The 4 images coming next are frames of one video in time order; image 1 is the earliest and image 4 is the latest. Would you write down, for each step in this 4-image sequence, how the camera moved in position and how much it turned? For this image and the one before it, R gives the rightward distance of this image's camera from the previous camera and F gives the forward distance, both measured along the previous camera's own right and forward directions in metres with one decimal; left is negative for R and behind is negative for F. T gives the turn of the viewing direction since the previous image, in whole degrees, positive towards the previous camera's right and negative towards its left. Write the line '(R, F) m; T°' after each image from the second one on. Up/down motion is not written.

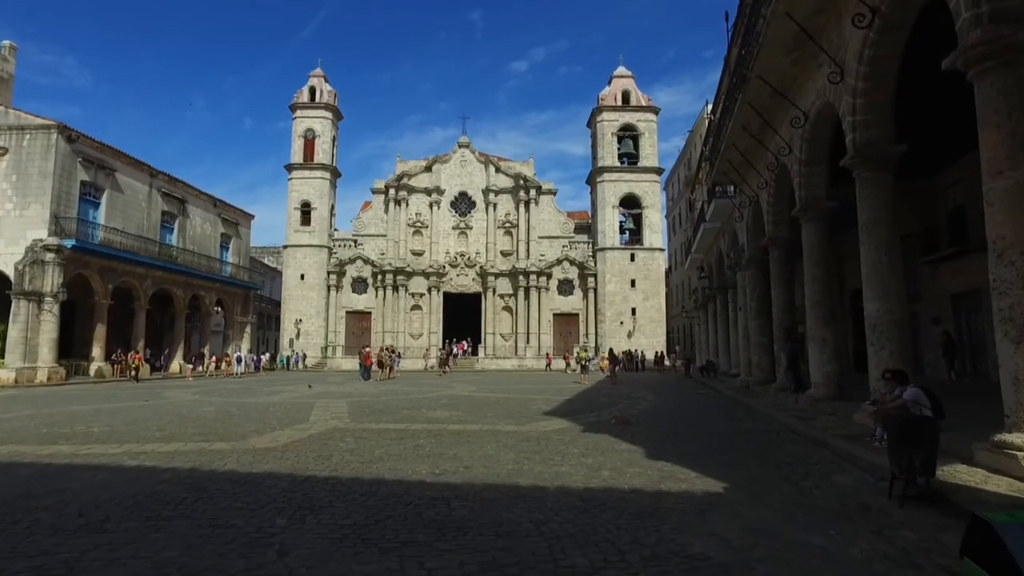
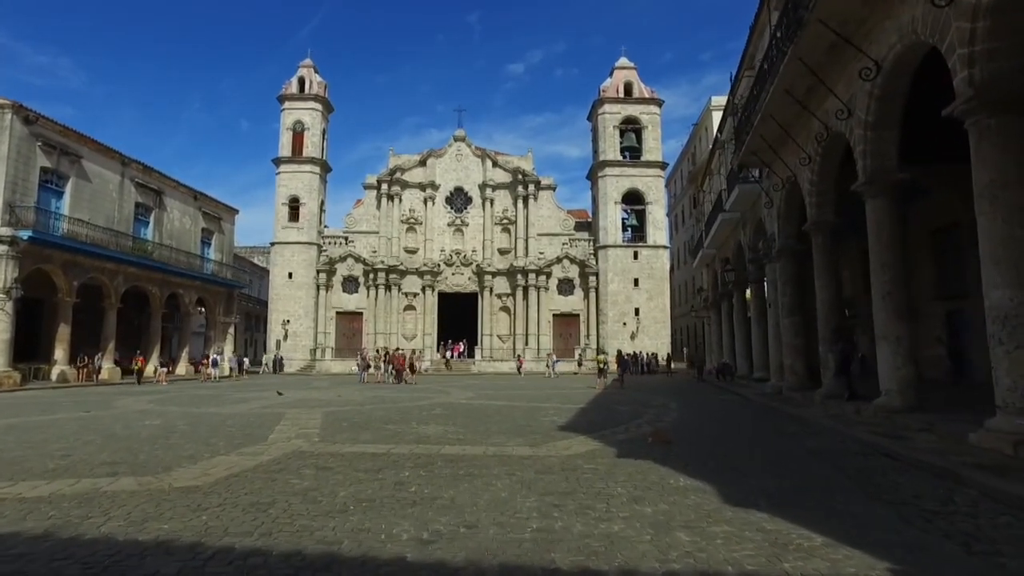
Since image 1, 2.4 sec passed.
(-0.2, +2.2) m; 0°
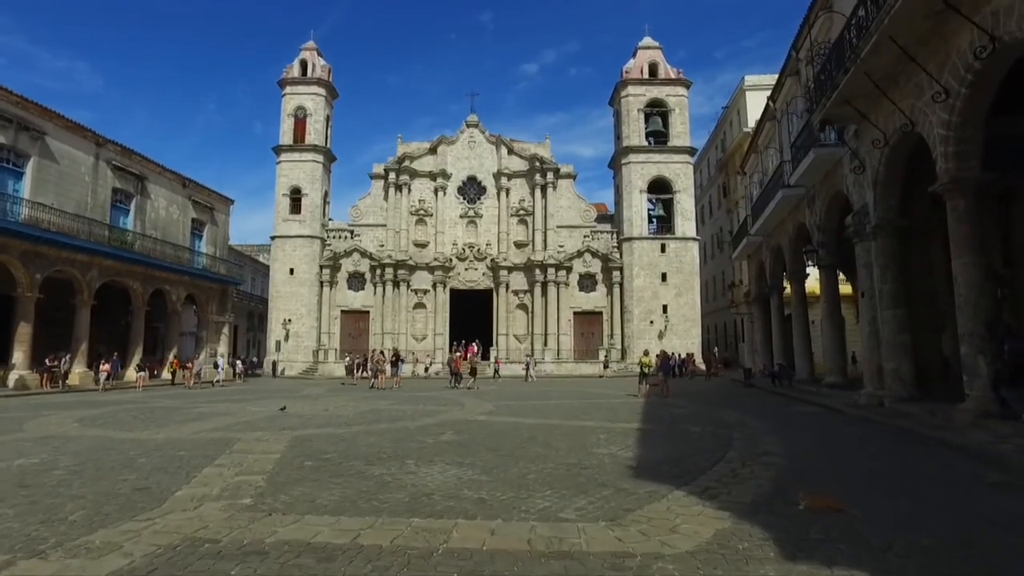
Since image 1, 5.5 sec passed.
(-0.4, +3.5) m; -1°
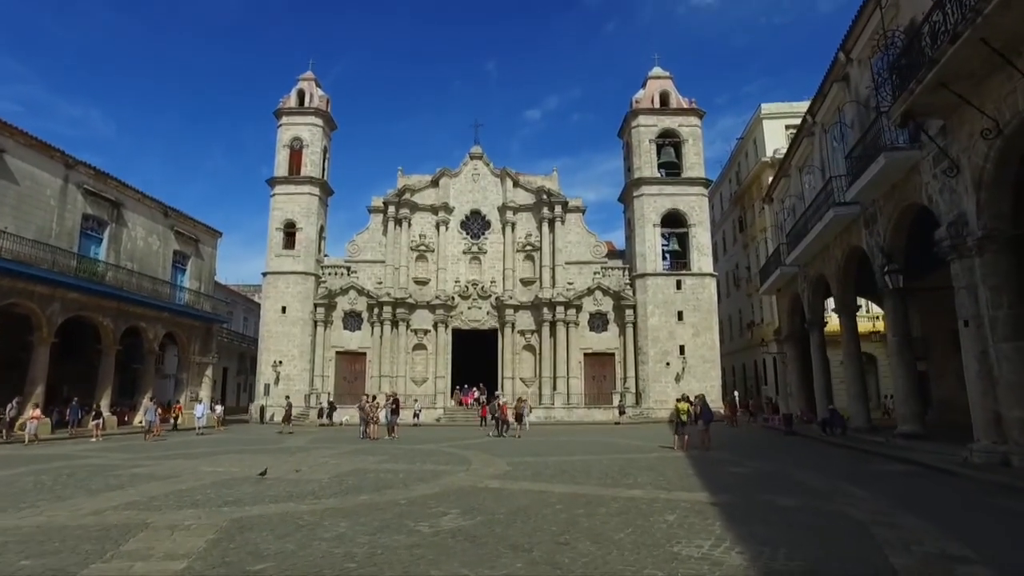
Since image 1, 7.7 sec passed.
(-0.3, +2.8) m; 0°
